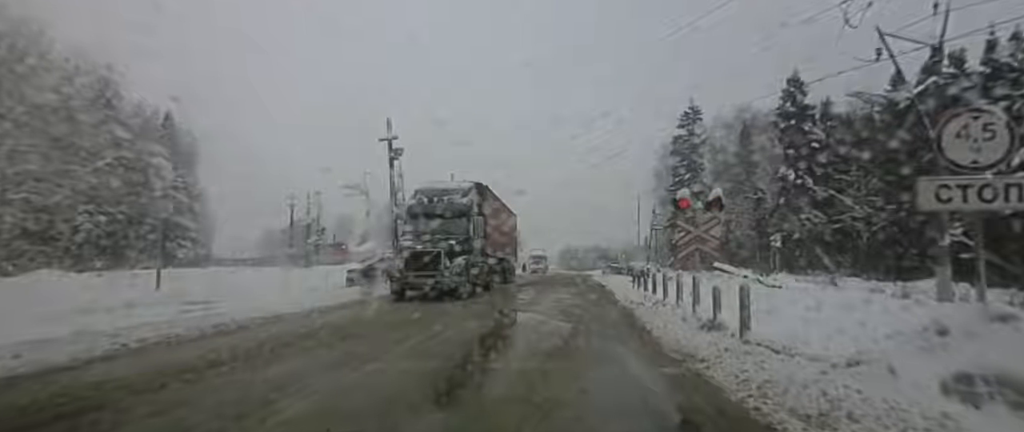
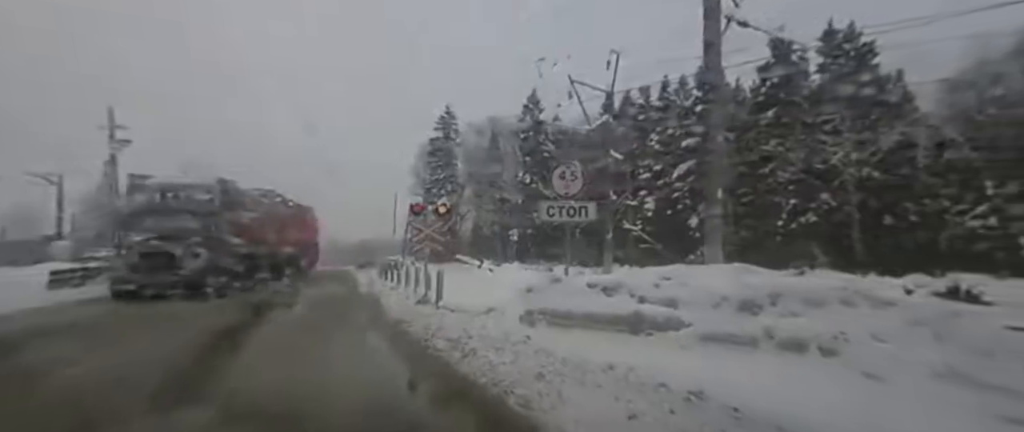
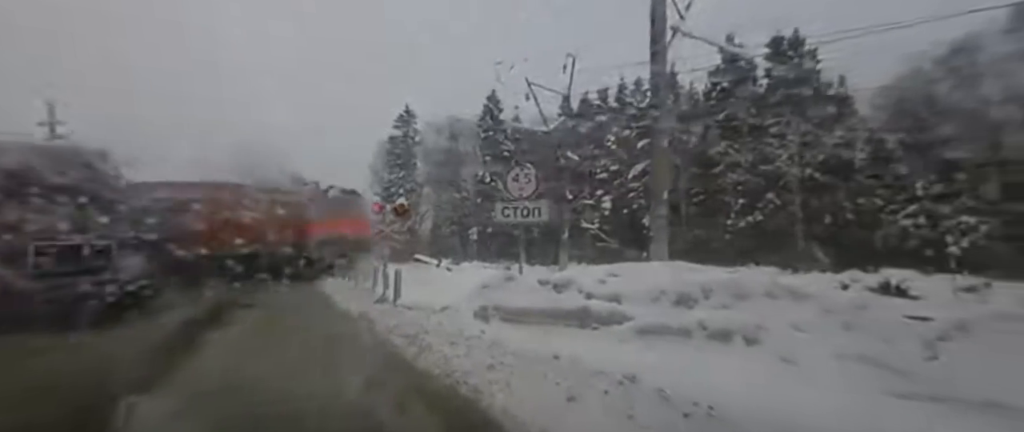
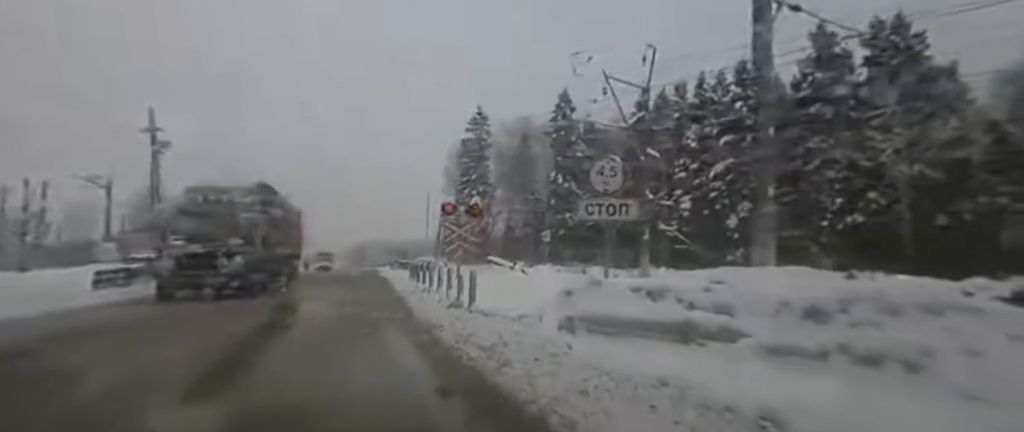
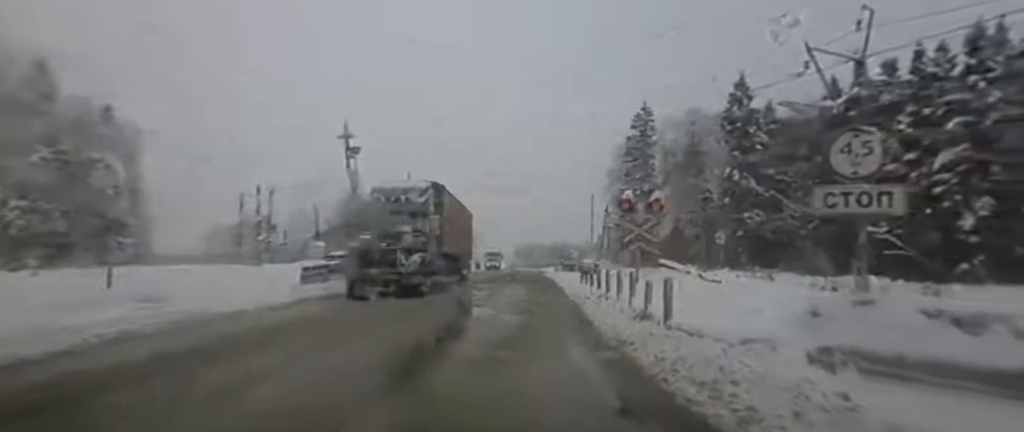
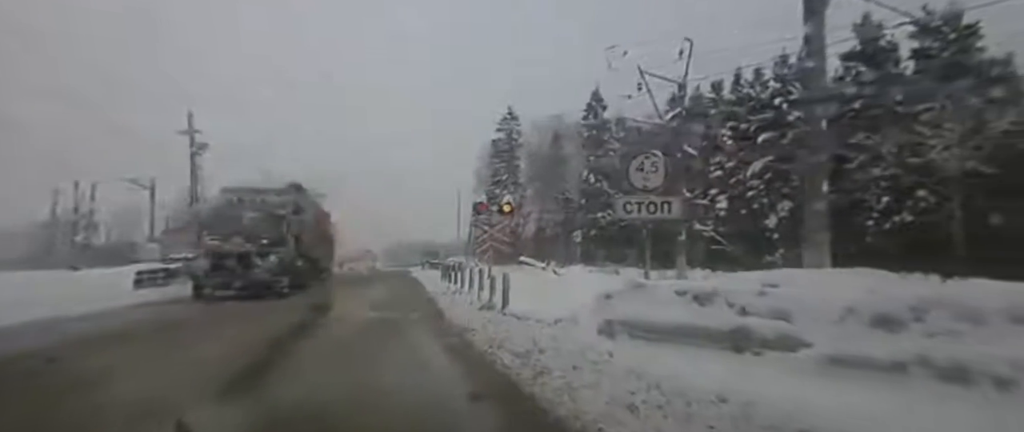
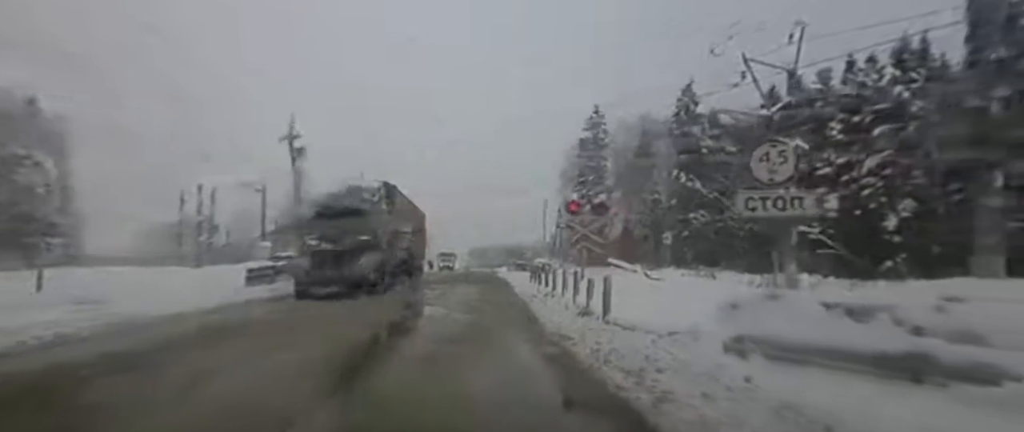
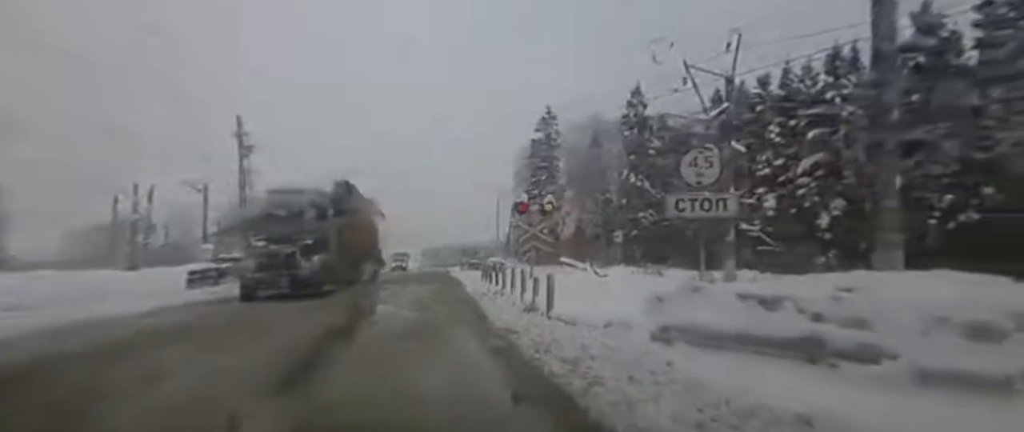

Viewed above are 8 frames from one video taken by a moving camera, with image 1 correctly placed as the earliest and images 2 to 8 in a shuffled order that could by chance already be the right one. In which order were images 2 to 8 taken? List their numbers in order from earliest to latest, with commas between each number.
5, 7, 8, 6, 4, 2, 3
